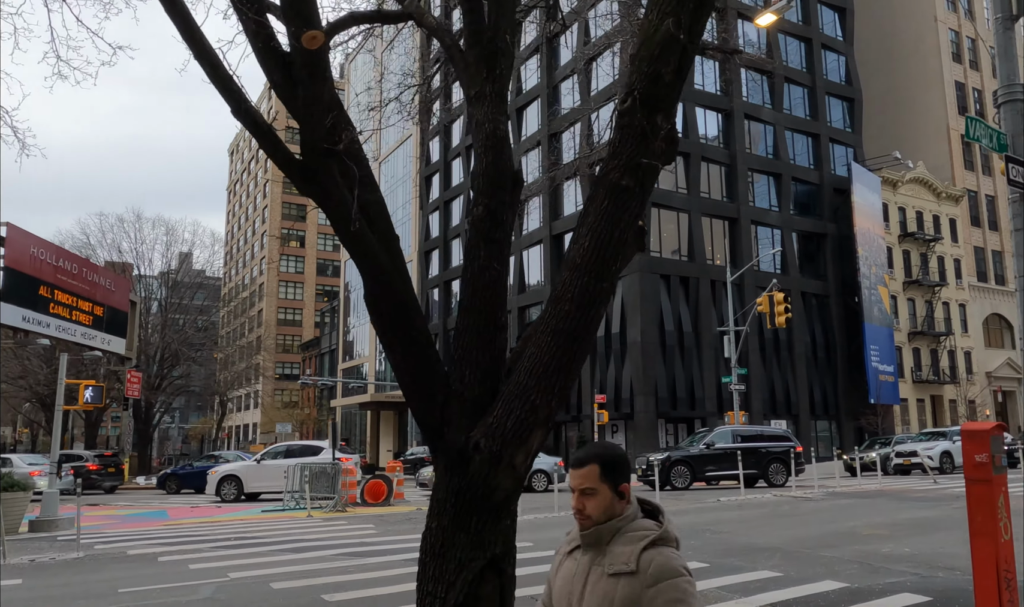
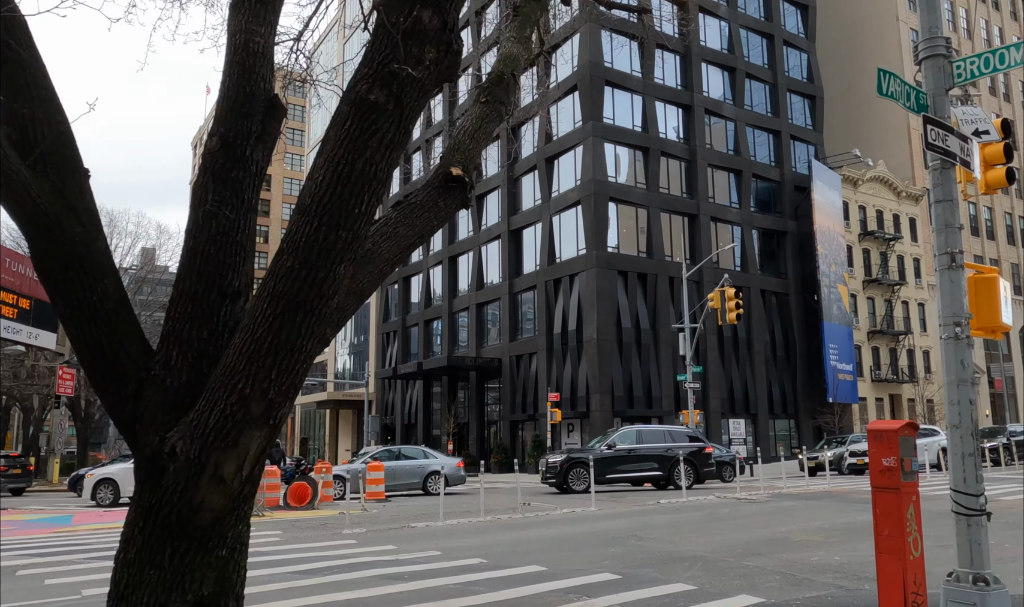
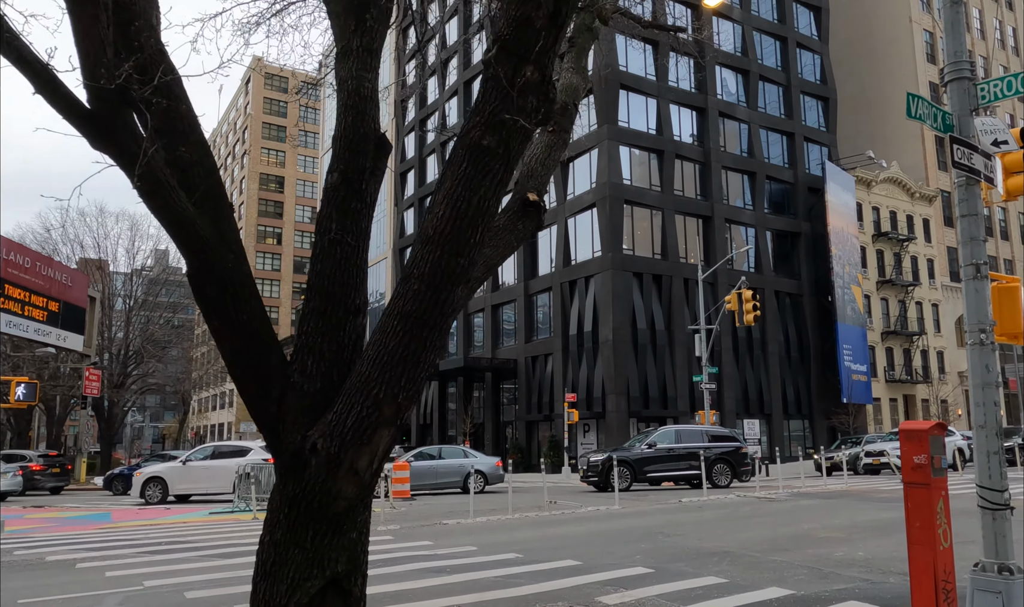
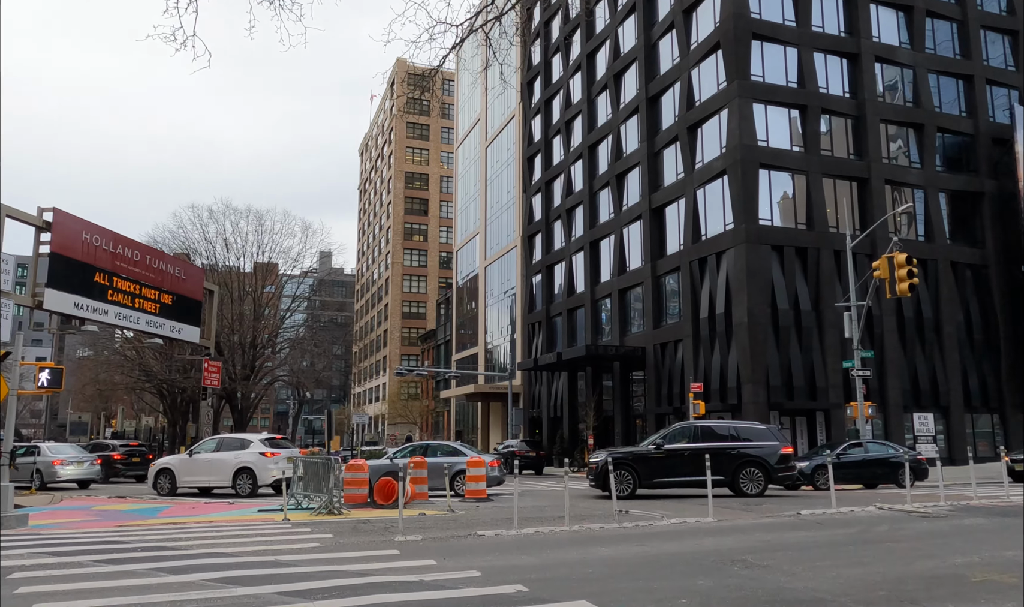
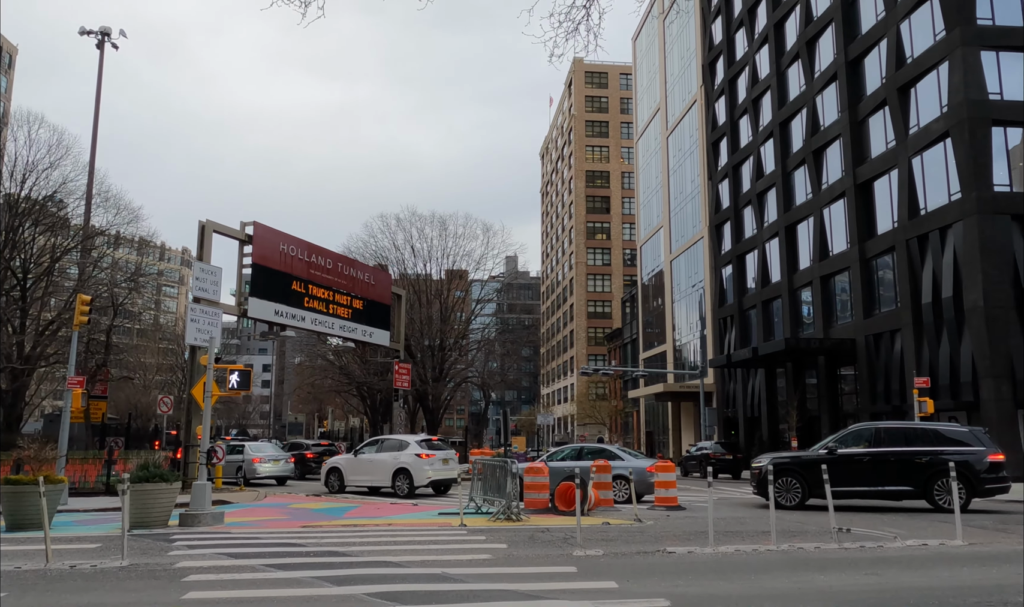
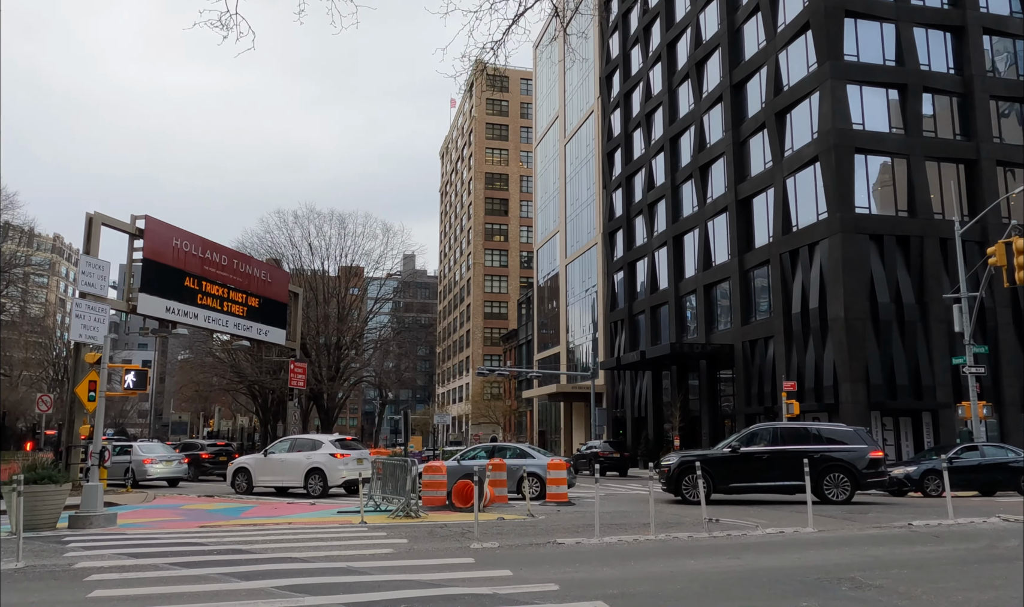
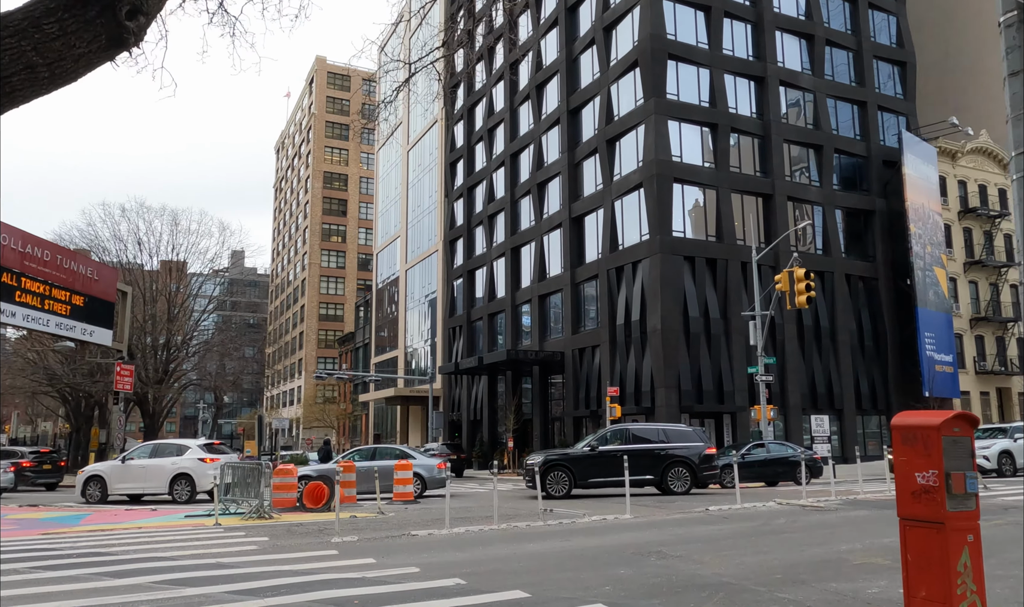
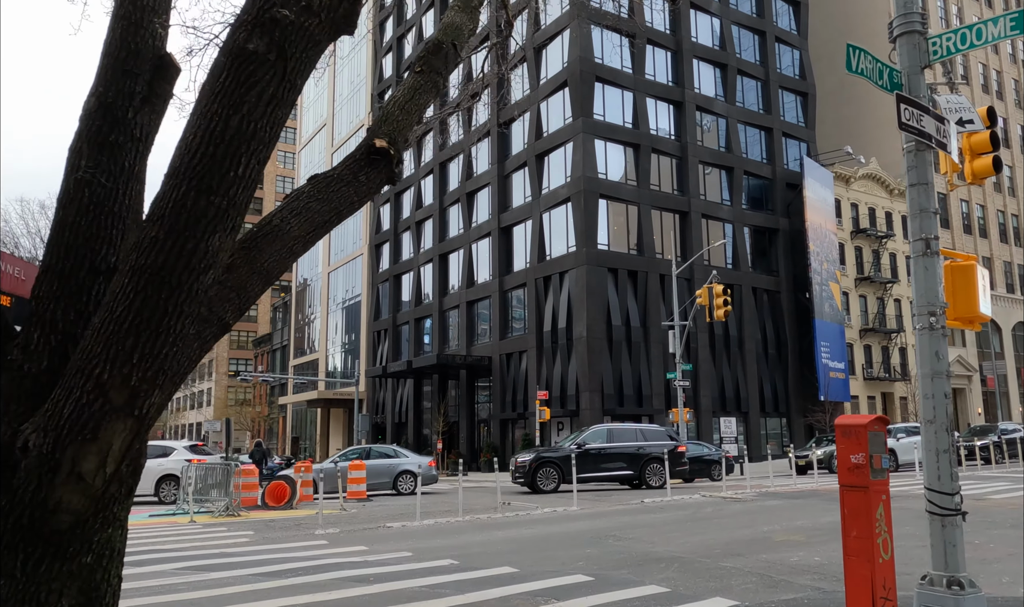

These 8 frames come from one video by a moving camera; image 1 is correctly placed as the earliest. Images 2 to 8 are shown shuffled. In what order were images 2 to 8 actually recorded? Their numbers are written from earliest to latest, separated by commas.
3, 2, 8, 7, 4, 6, 5
